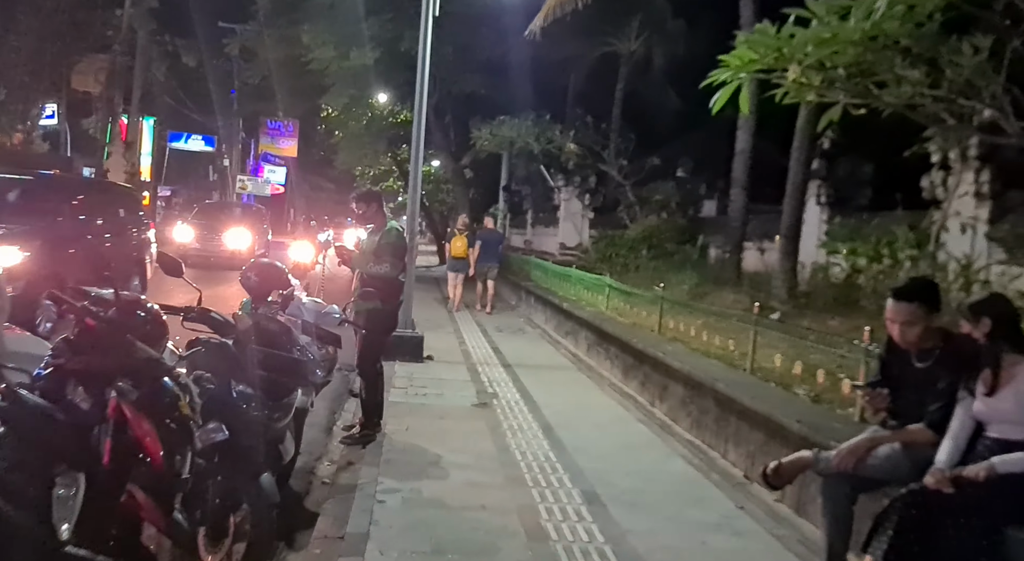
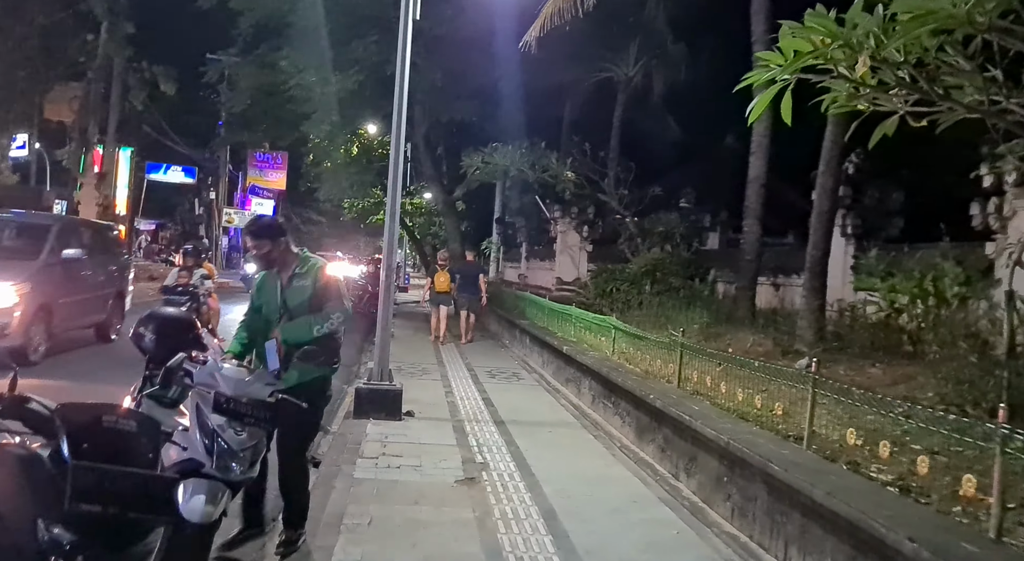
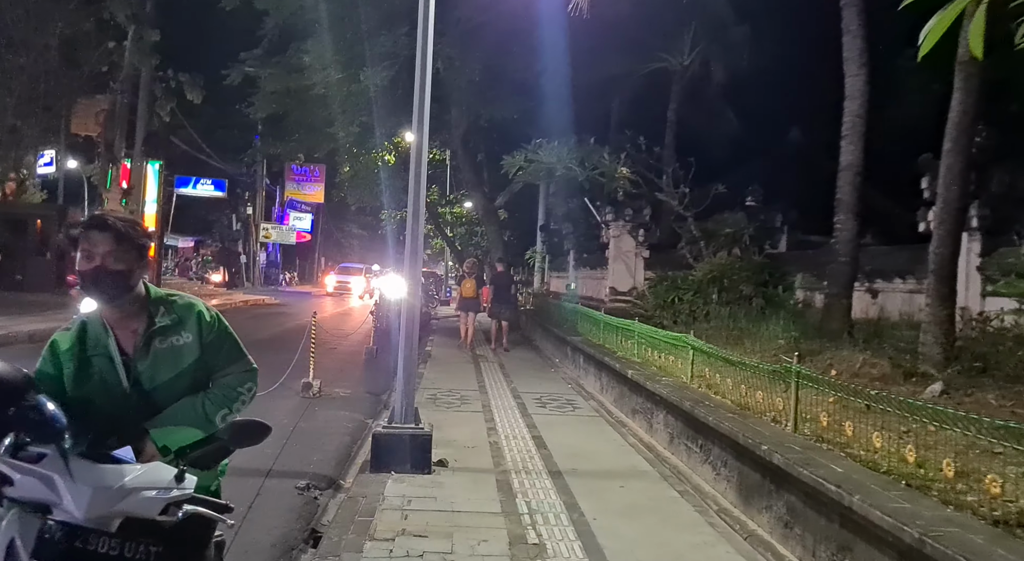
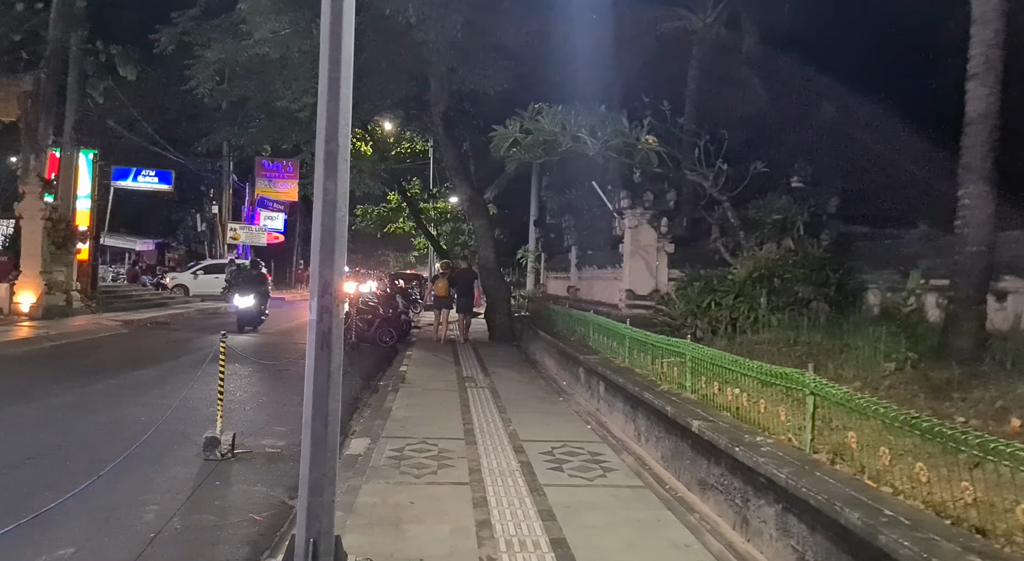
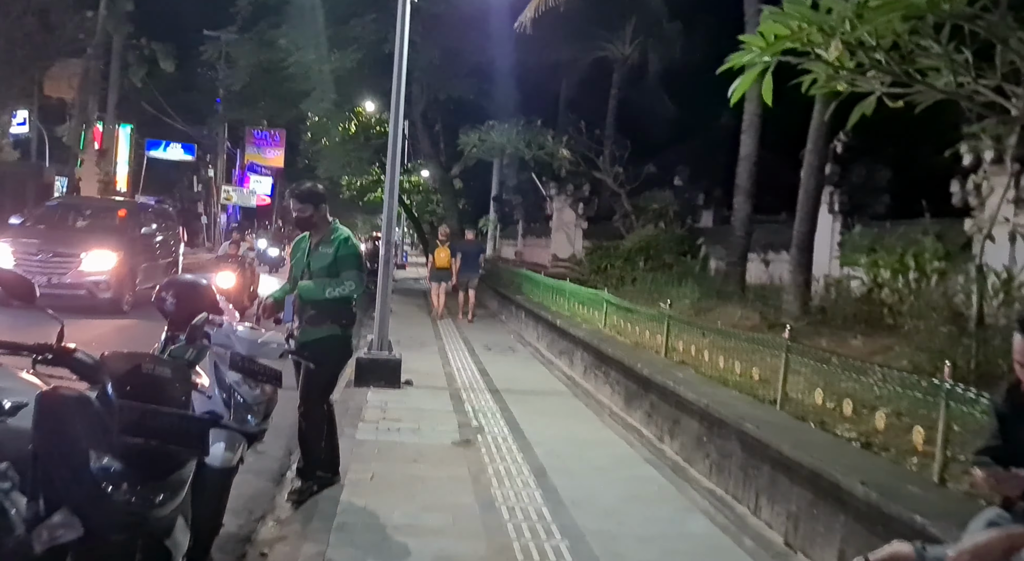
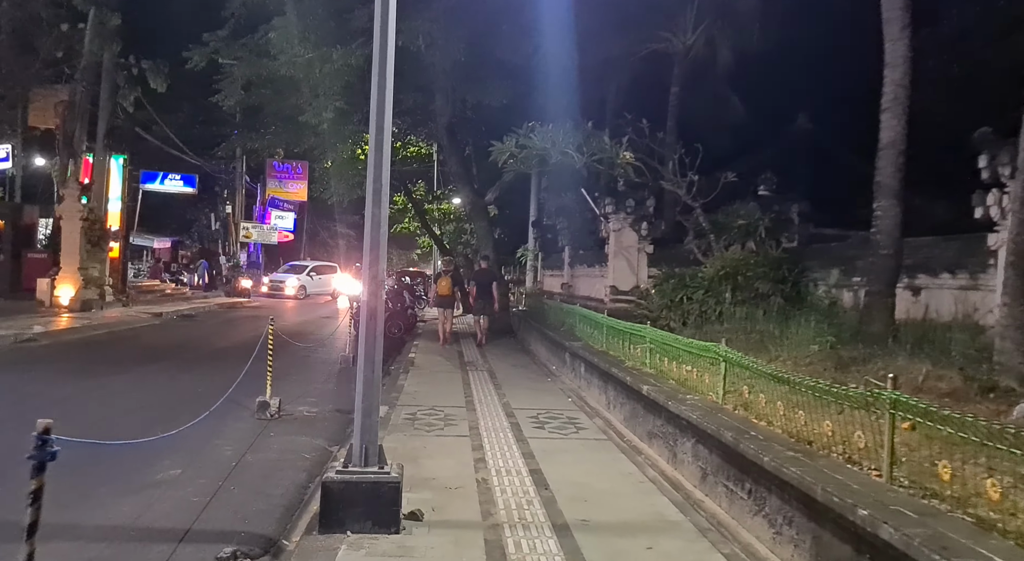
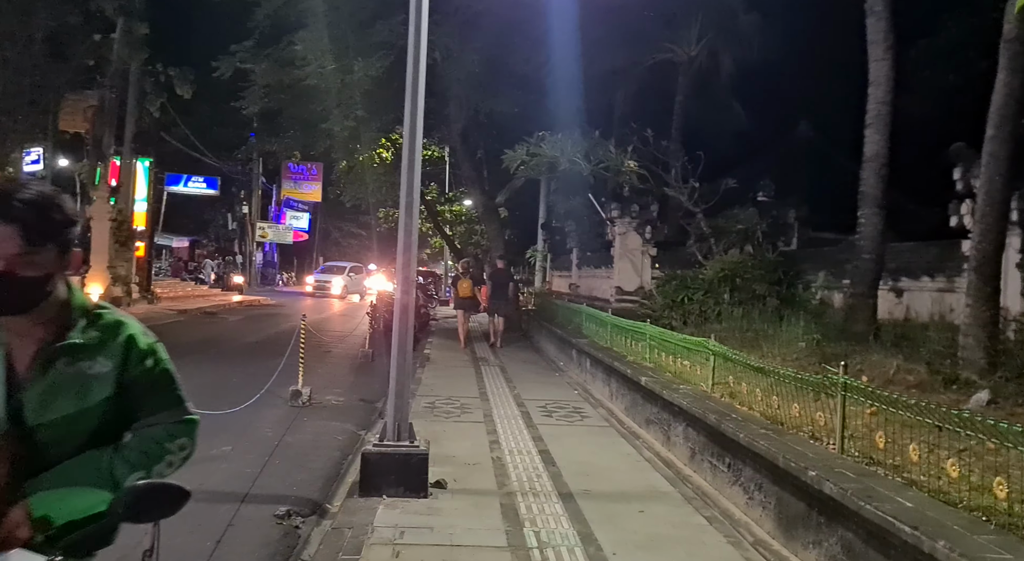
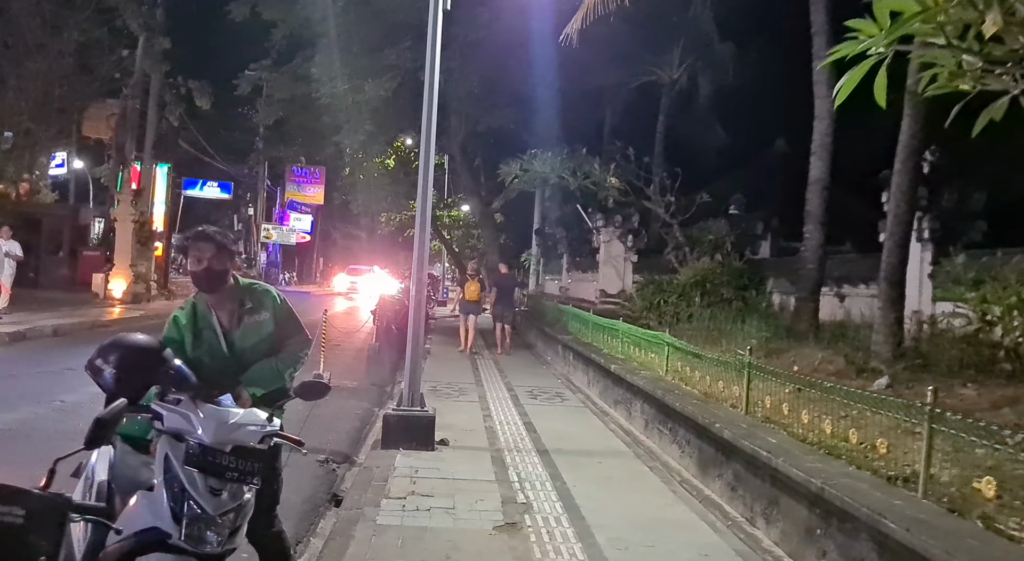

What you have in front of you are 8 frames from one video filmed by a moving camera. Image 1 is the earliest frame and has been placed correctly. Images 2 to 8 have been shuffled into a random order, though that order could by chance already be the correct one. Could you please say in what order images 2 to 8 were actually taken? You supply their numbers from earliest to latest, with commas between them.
5, 2, 8, 3, 7, 6, 4
